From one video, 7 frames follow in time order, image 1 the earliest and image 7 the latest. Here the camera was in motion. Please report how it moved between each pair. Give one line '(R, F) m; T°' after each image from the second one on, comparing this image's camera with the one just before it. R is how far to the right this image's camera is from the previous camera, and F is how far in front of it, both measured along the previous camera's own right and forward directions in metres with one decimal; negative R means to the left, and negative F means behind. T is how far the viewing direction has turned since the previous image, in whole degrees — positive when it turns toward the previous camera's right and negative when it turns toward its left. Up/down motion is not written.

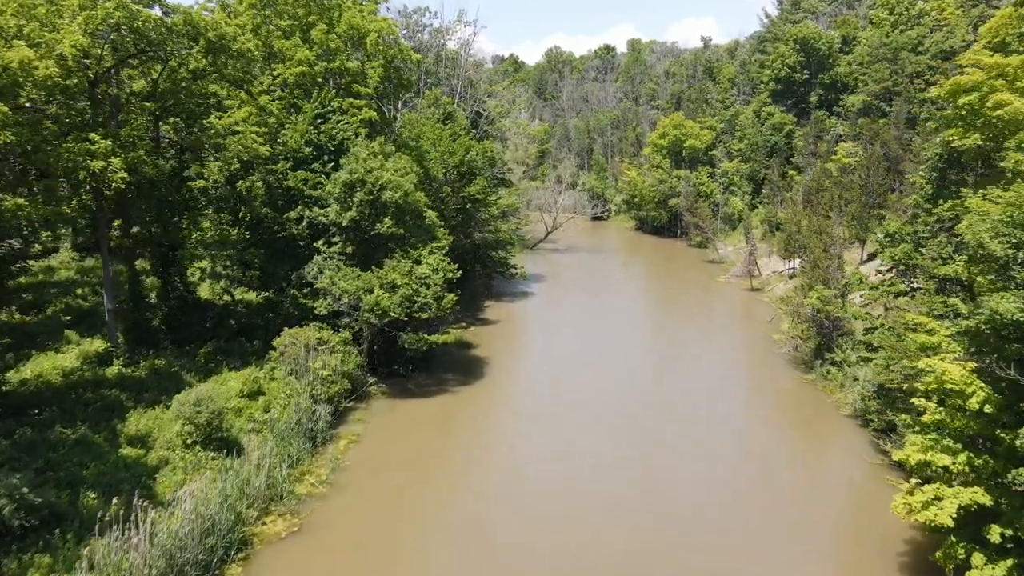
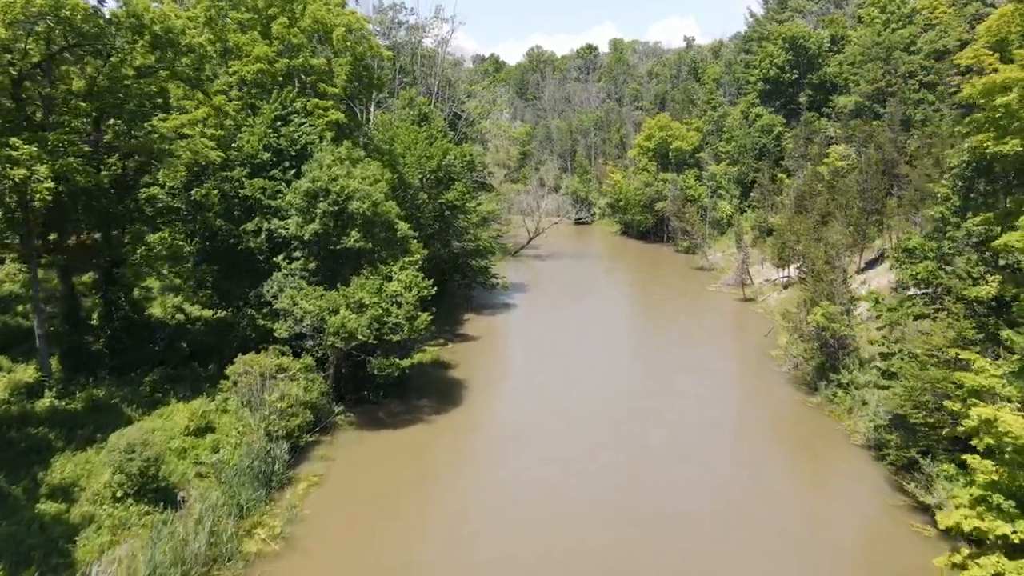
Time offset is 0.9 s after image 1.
(+0.1, +2.0) m; +1°
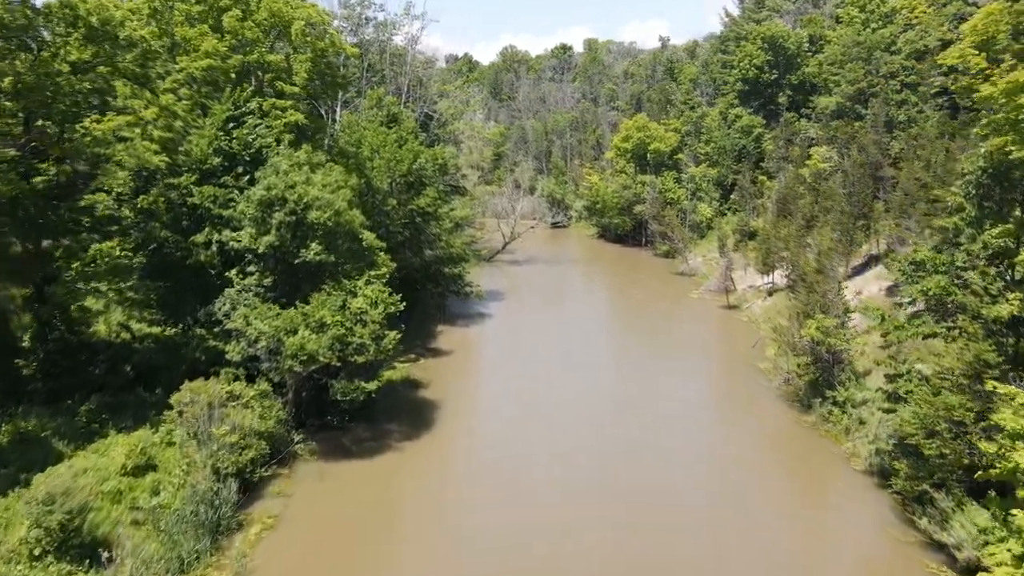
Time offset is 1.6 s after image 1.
(0.0, +1.6) m; +2°
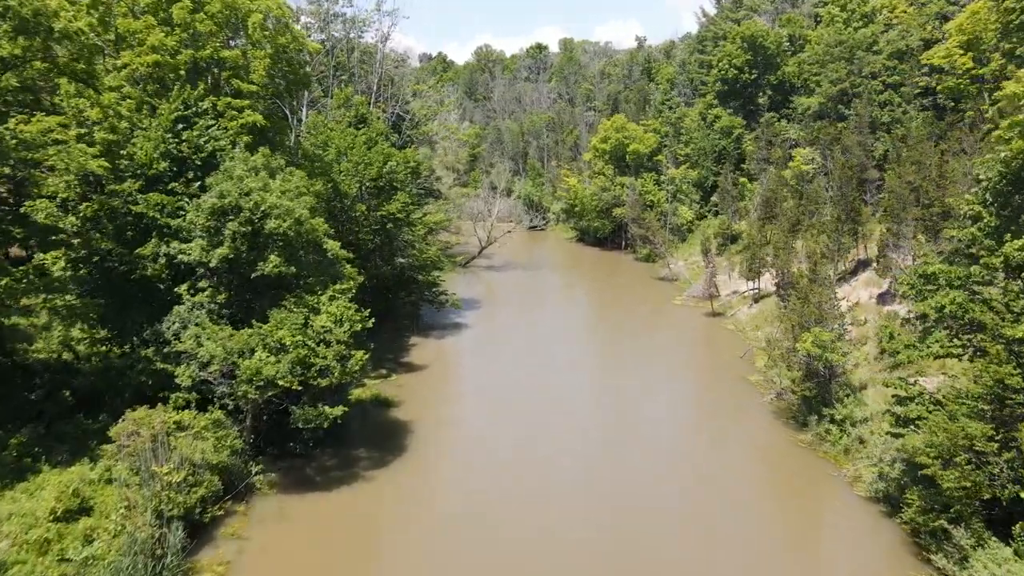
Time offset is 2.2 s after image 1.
(0.0, +1.4) m; +2°
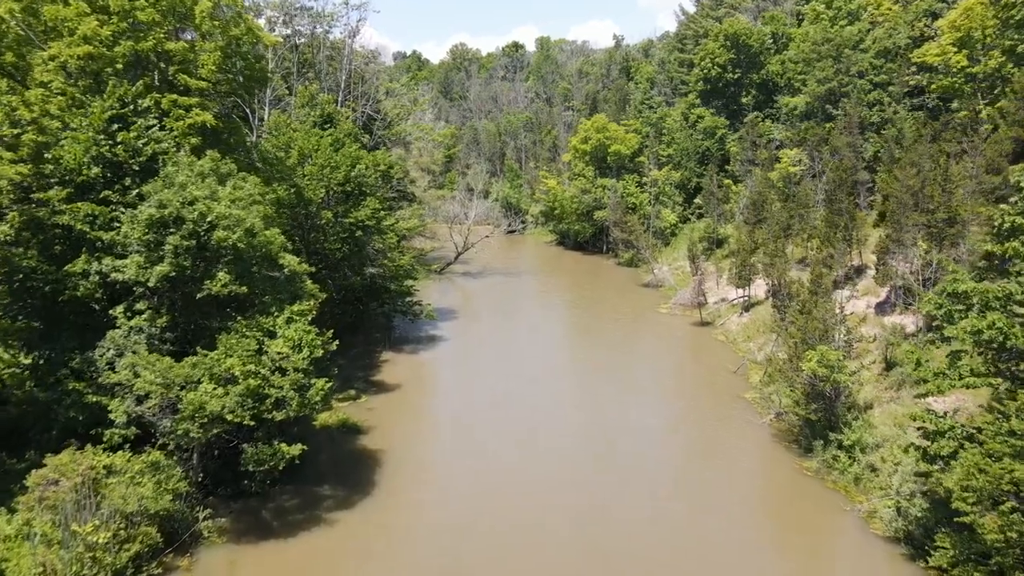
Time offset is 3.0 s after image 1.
(-0.1, +1.8) m; +2°
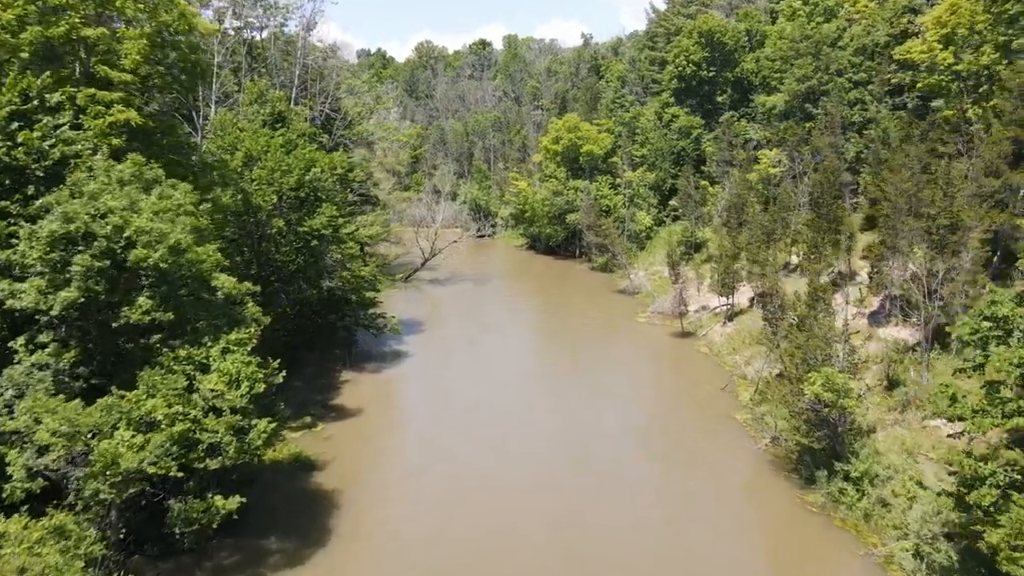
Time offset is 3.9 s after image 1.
(-0.1, +2.0) m; +2°
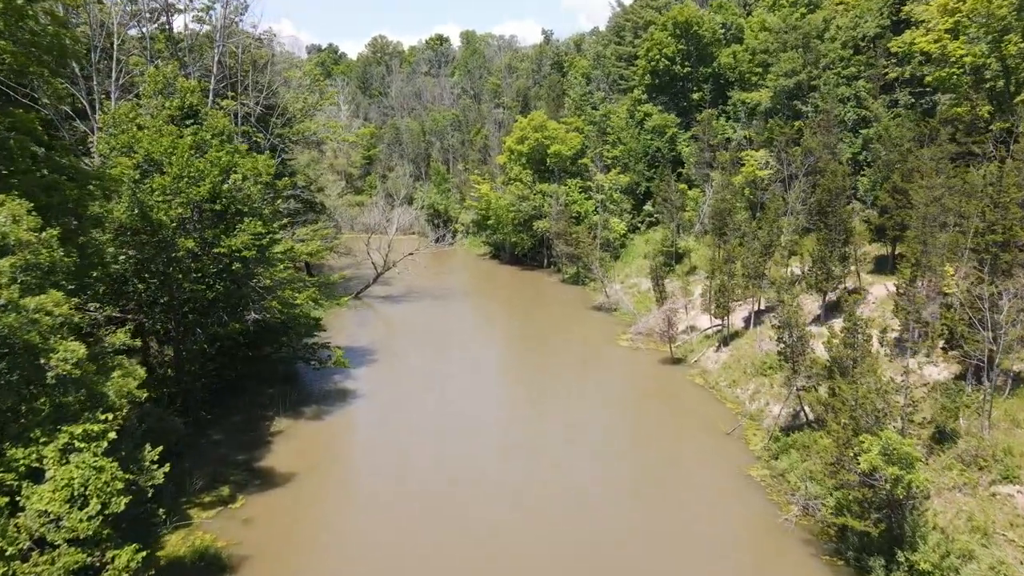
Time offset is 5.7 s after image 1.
(-0.2, +3.9) m; +3°
